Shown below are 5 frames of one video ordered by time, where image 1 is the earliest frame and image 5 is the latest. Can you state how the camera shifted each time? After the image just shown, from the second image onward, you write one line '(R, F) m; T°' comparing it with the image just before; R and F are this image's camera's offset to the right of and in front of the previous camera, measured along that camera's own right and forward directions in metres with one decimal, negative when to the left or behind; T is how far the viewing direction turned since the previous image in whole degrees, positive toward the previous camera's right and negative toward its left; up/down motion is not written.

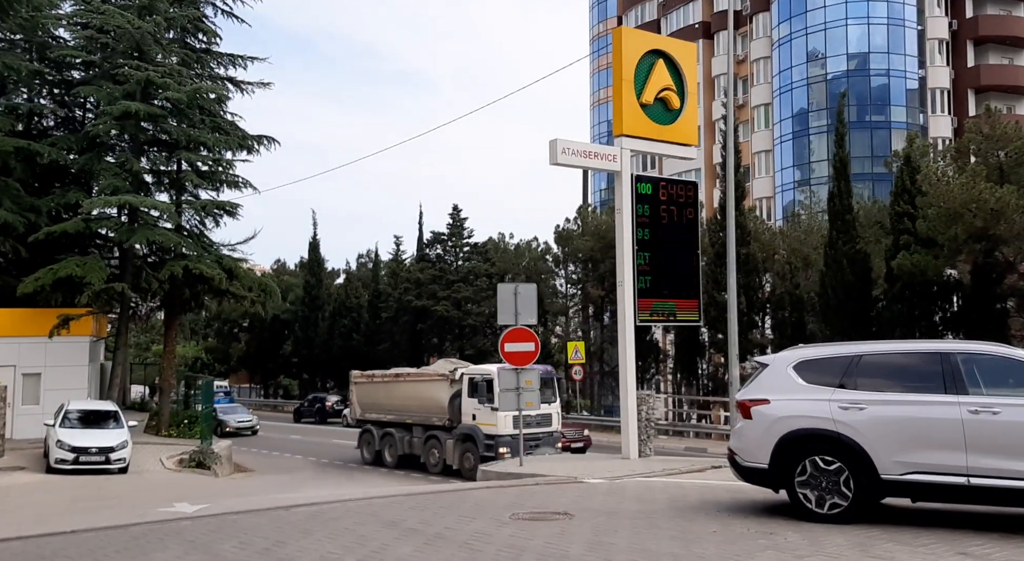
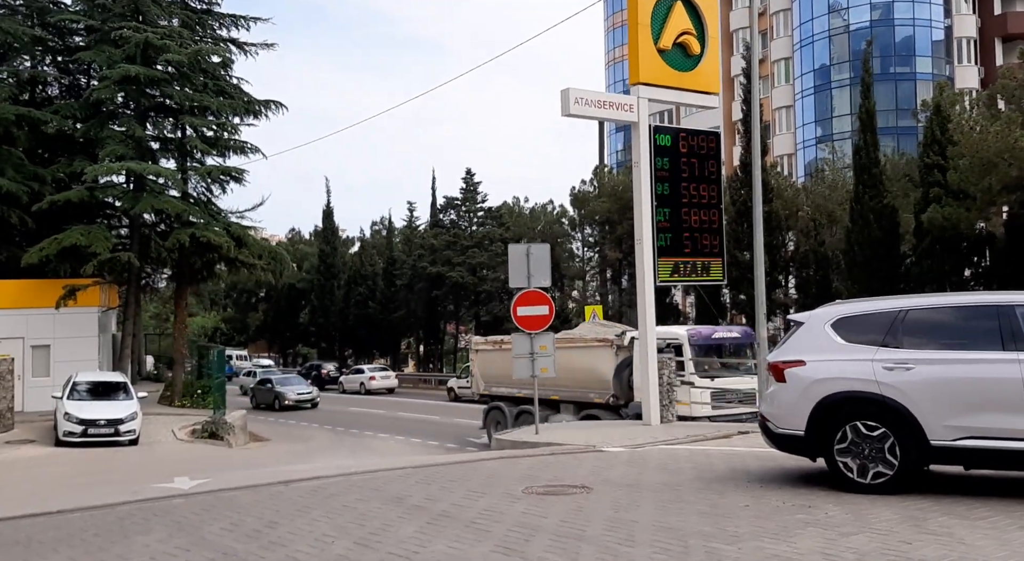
(+0.1, +0.8) m; -1°
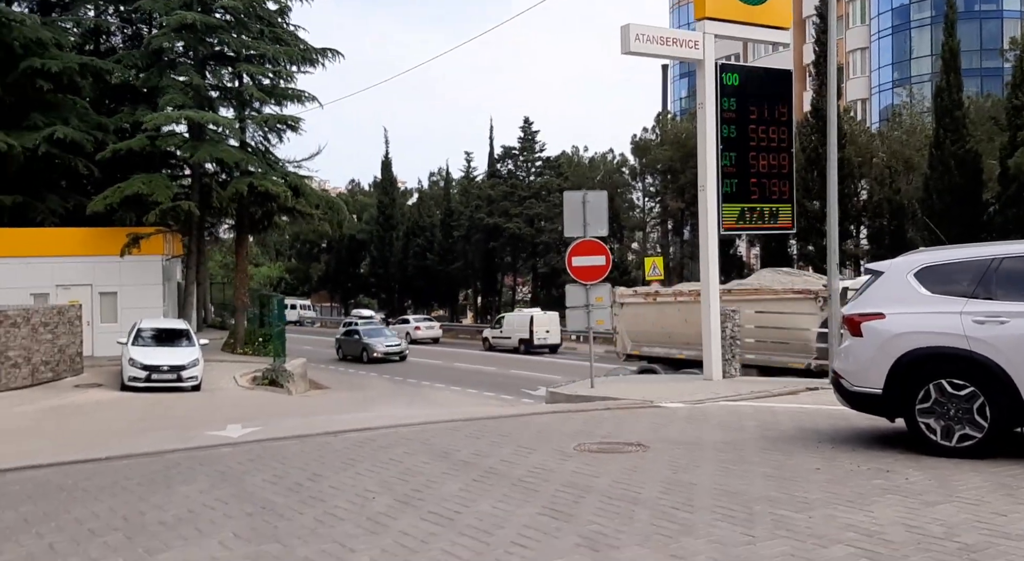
(+0.1, +0.6) m; -4°
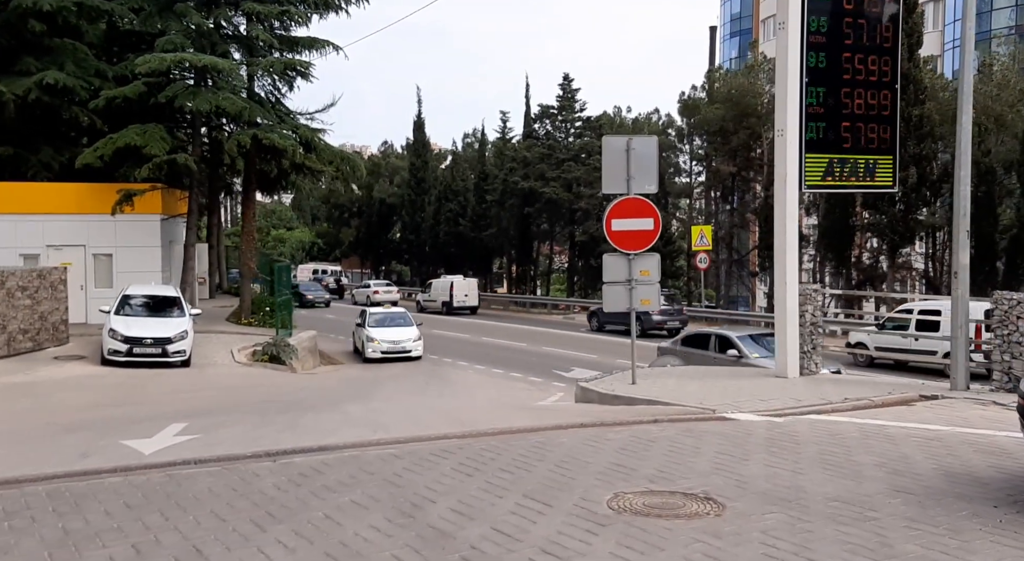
(+0.2, +3.2) m; -2°
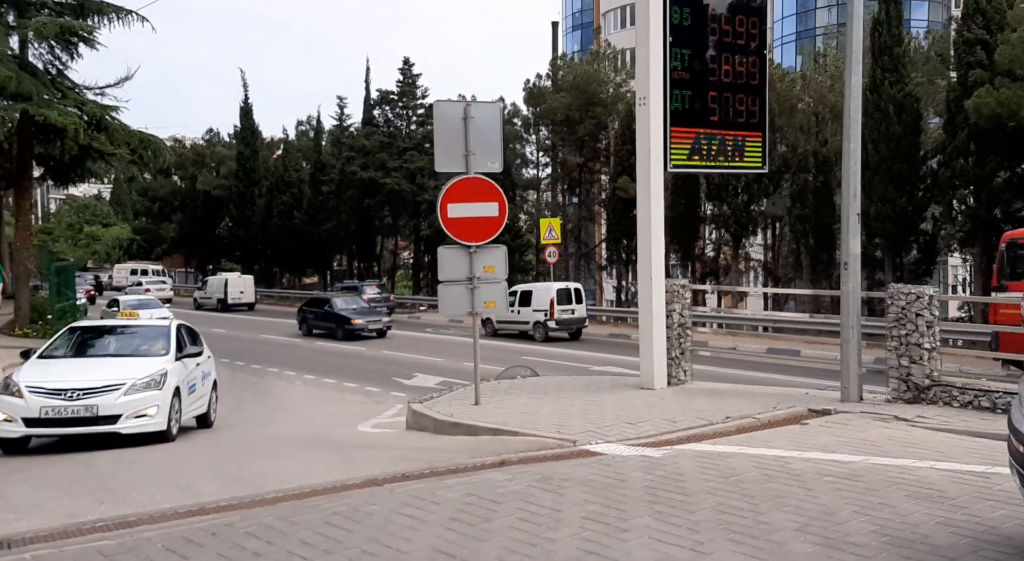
(+0.4, +2.2) m; +9°
